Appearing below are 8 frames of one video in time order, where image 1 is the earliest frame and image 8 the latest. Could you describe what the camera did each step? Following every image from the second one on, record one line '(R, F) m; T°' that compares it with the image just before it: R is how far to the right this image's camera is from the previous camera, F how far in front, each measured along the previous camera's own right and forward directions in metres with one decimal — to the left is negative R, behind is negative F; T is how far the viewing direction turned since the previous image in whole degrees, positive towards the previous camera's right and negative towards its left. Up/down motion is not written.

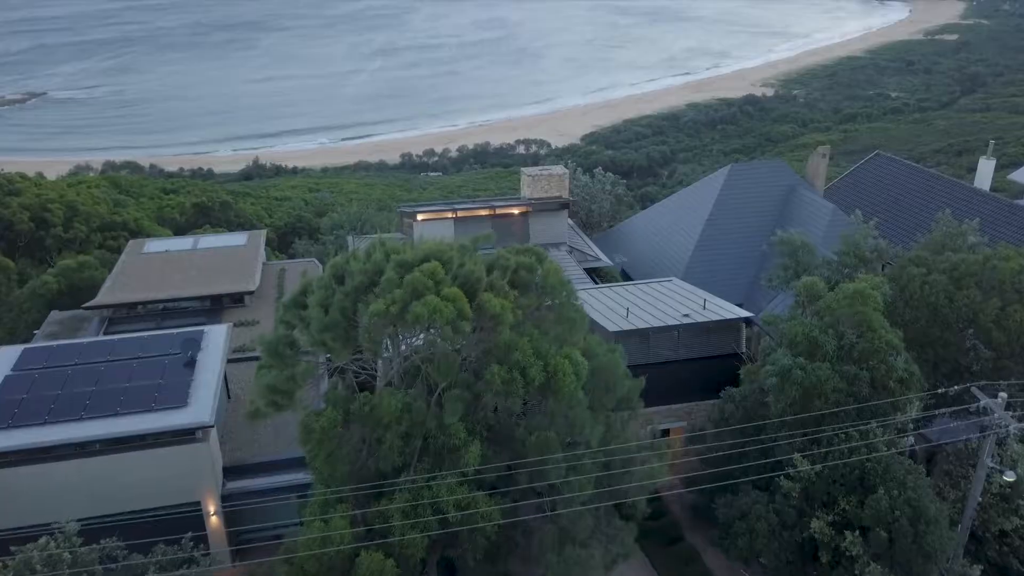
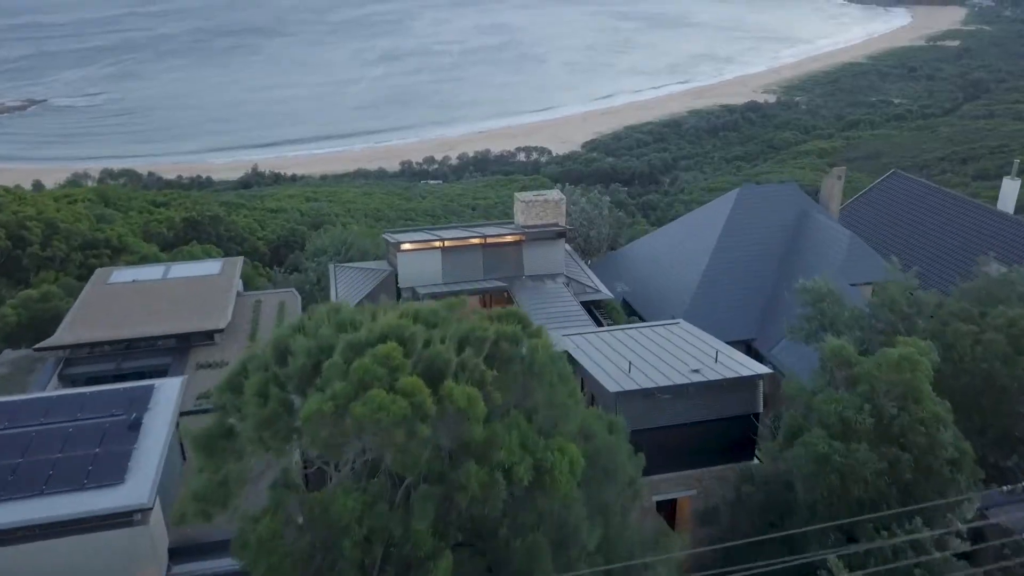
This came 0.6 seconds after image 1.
(+0.1, +0.4) m; 0°
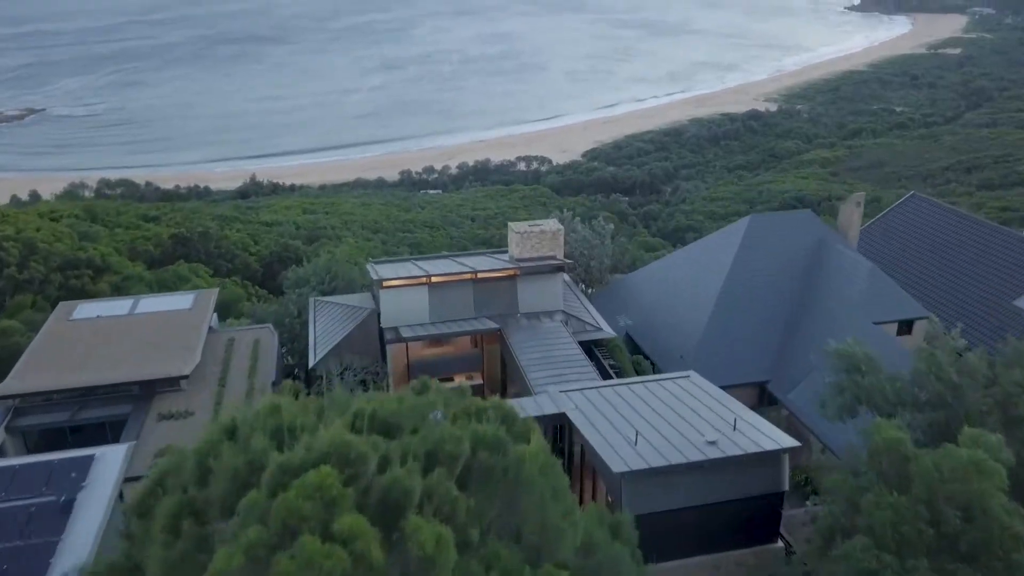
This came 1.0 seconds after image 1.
(0.0, +0.4) m; 0°
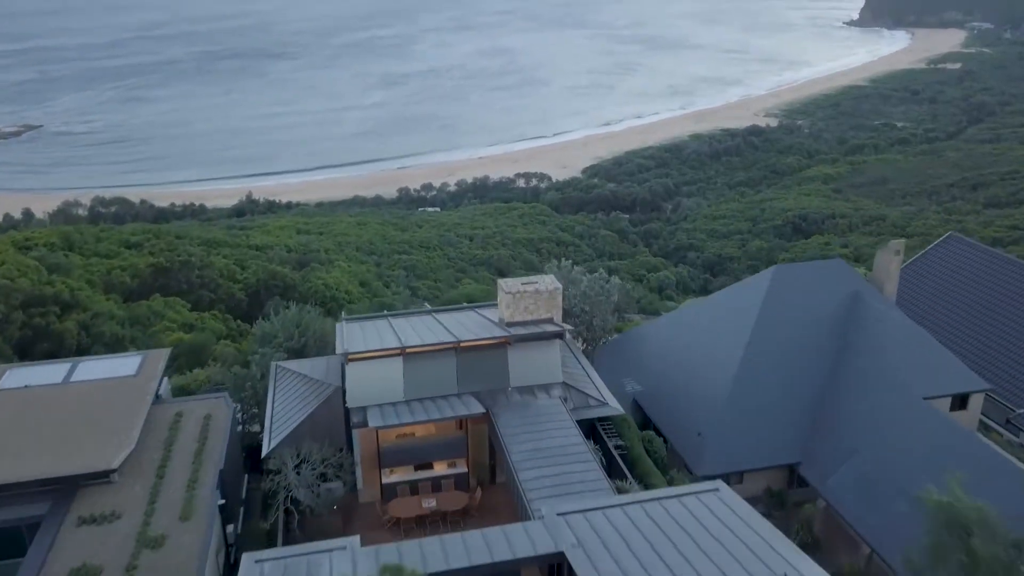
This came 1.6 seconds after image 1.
(+0.1, +0.7) m; 0°
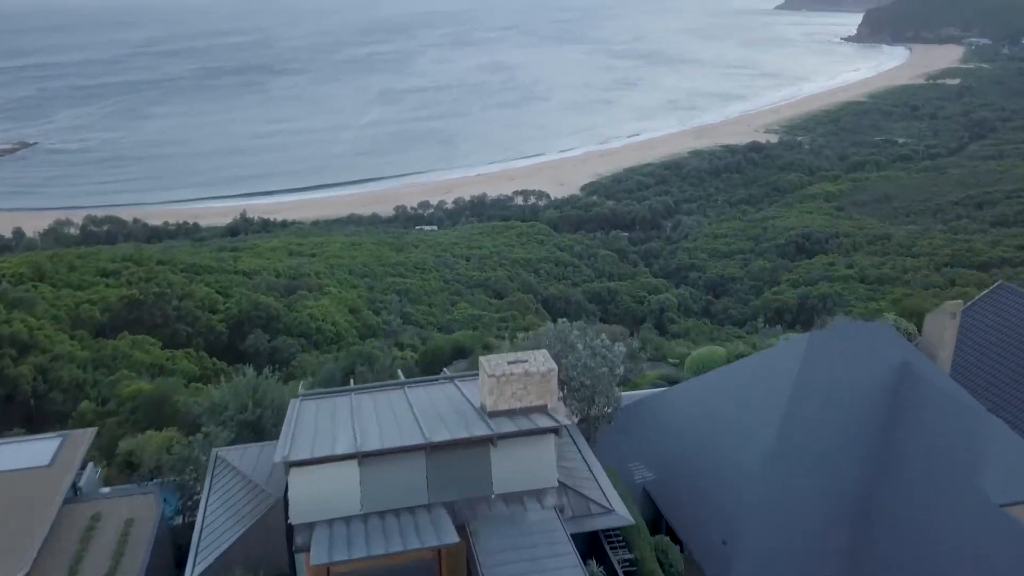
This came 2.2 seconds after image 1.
(+0.1, +0.7) m; 0°
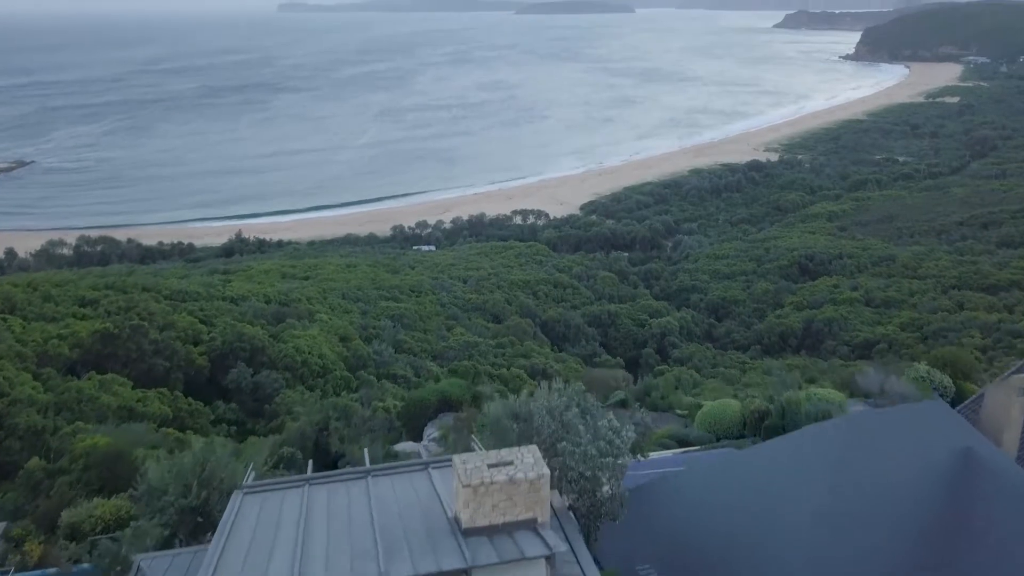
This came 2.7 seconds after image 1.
(+0.1, +0.6) m; 0°
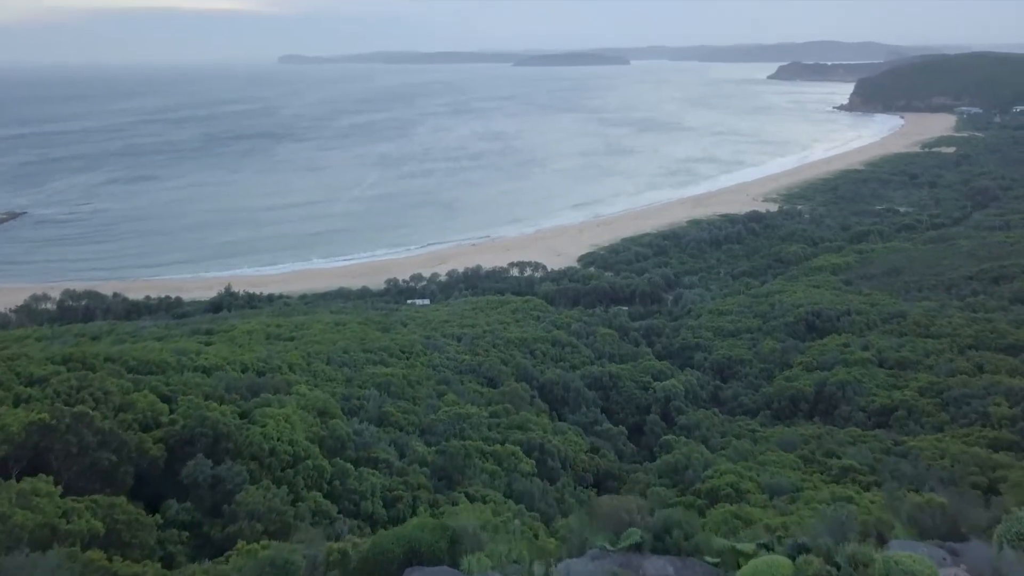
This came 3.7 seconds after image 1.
(+0.1, +1.2) m; 0°
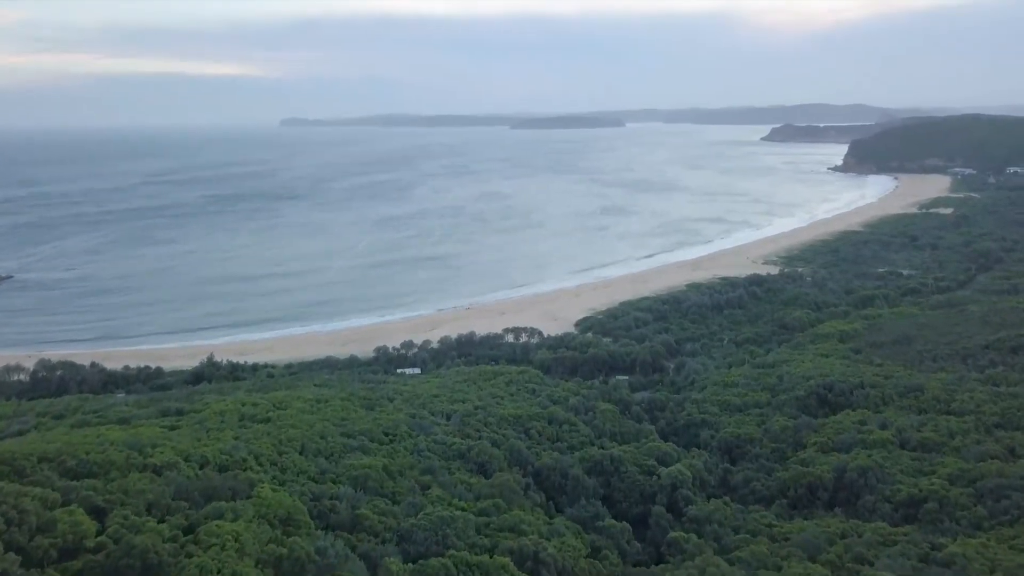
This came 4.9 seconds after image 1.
(+0.1, +1.7) m; 0°
